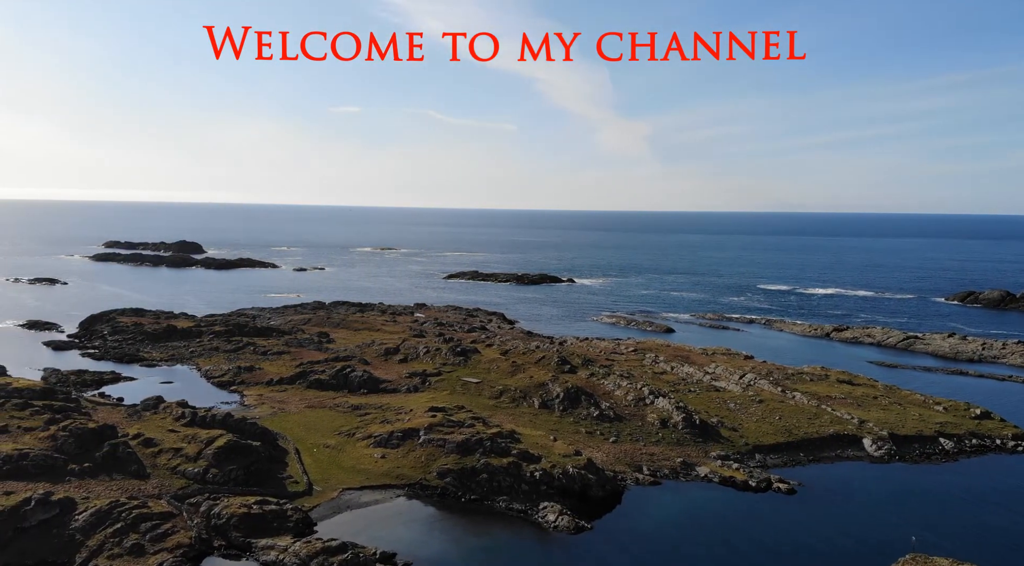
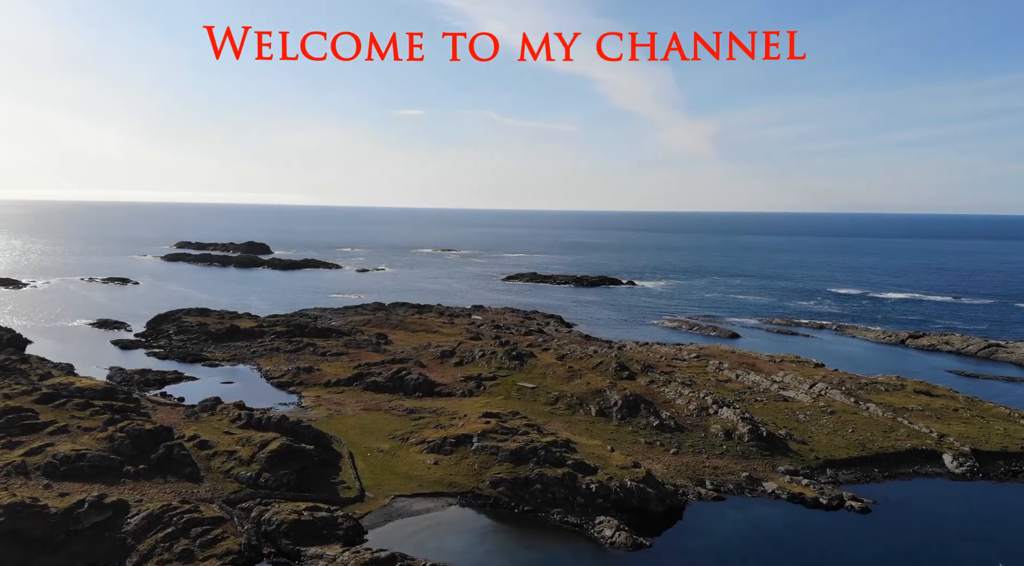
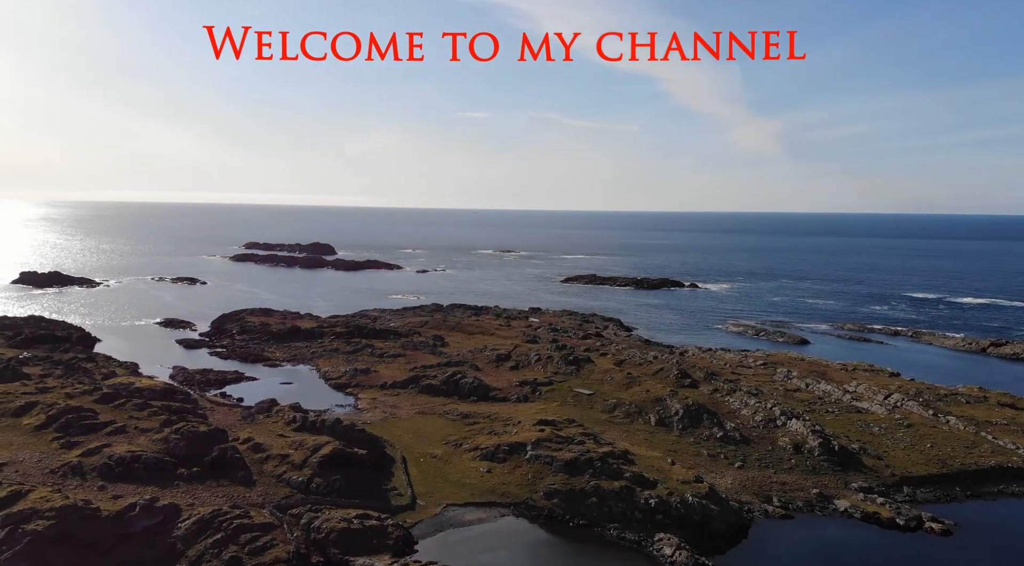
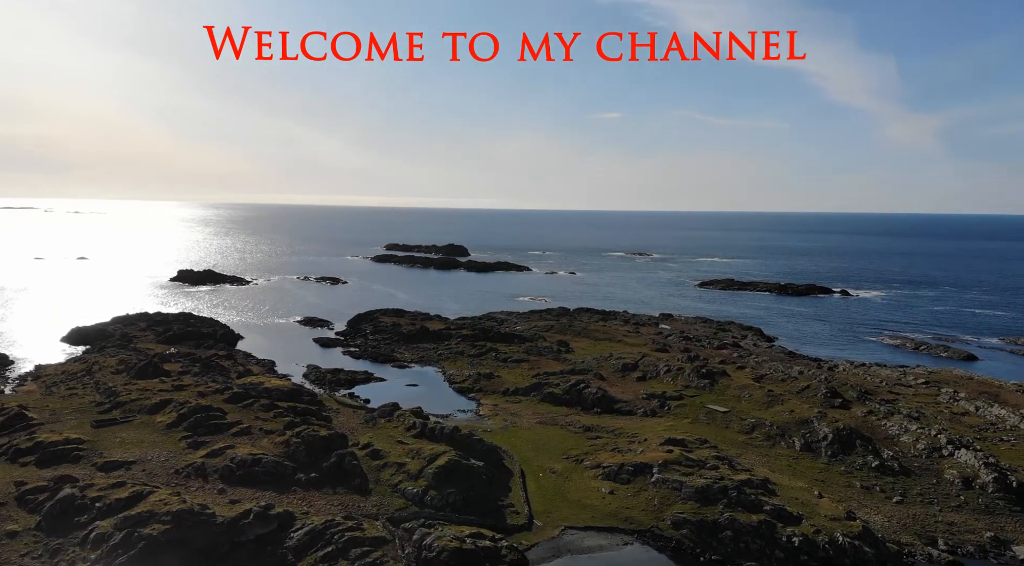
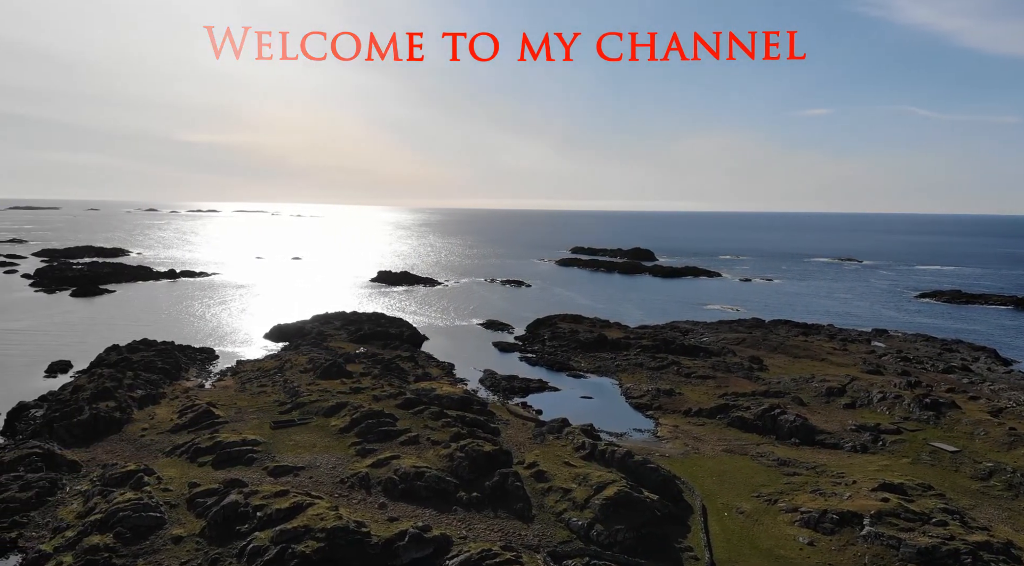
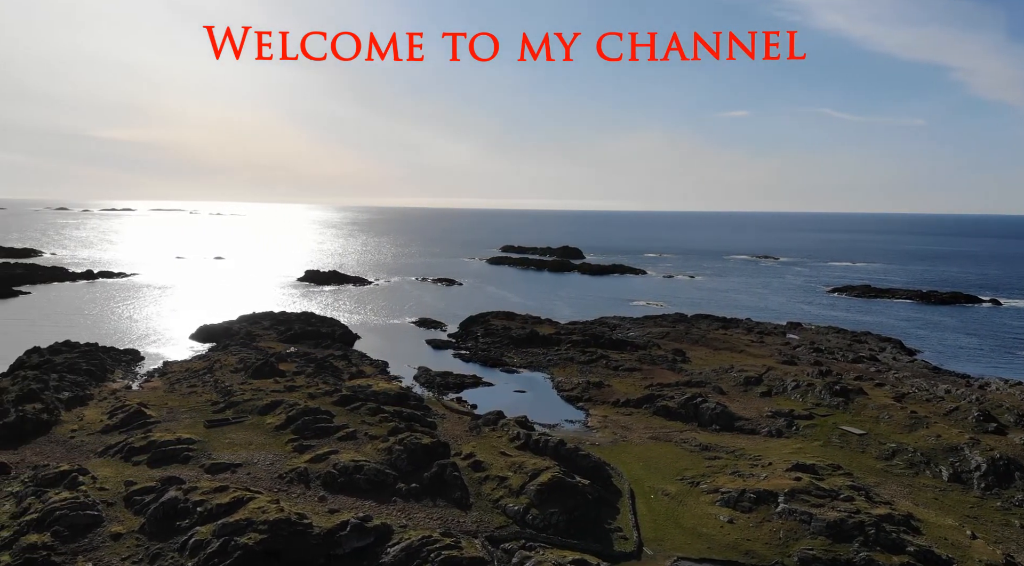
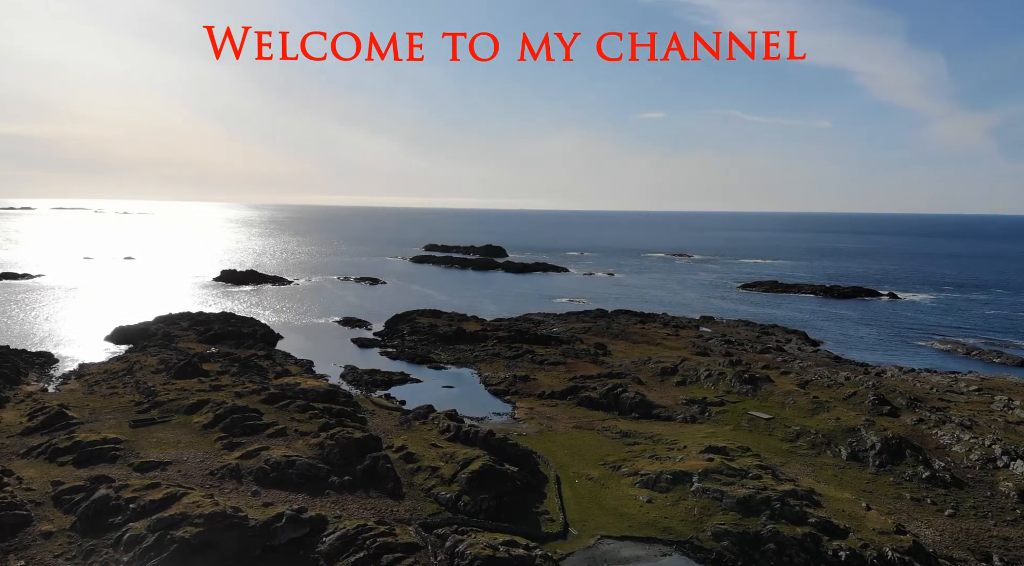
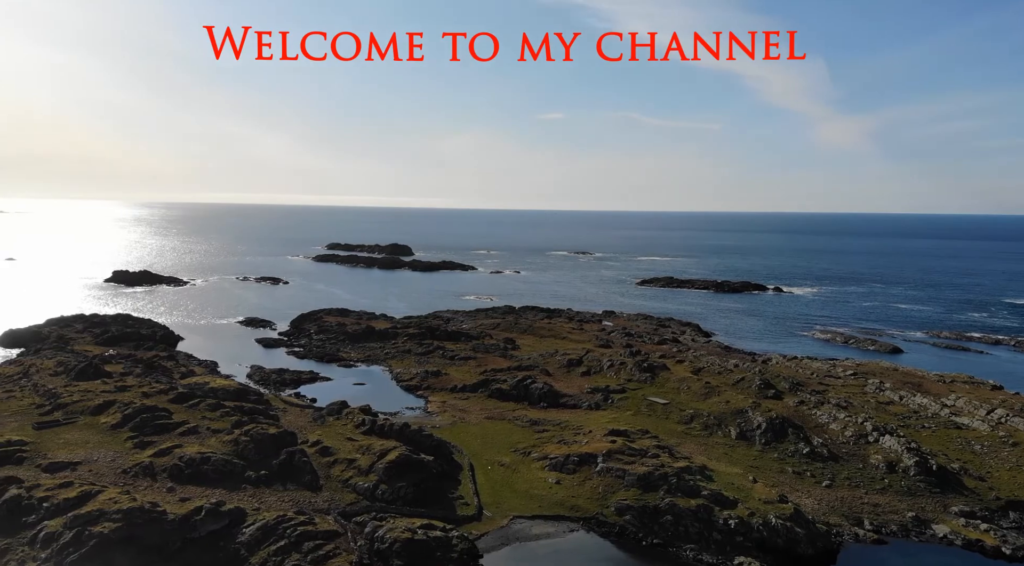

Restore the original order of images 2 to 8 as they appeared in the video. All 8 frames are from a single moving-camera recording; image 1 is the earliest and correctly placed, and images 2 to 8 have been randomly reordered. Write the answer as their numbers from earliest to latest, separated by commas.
2, 3, 8, 4, 7, 6, 5
